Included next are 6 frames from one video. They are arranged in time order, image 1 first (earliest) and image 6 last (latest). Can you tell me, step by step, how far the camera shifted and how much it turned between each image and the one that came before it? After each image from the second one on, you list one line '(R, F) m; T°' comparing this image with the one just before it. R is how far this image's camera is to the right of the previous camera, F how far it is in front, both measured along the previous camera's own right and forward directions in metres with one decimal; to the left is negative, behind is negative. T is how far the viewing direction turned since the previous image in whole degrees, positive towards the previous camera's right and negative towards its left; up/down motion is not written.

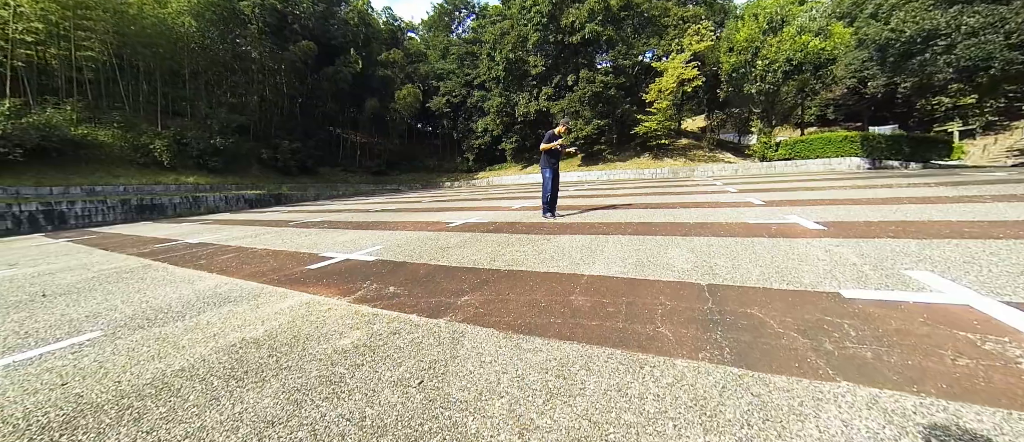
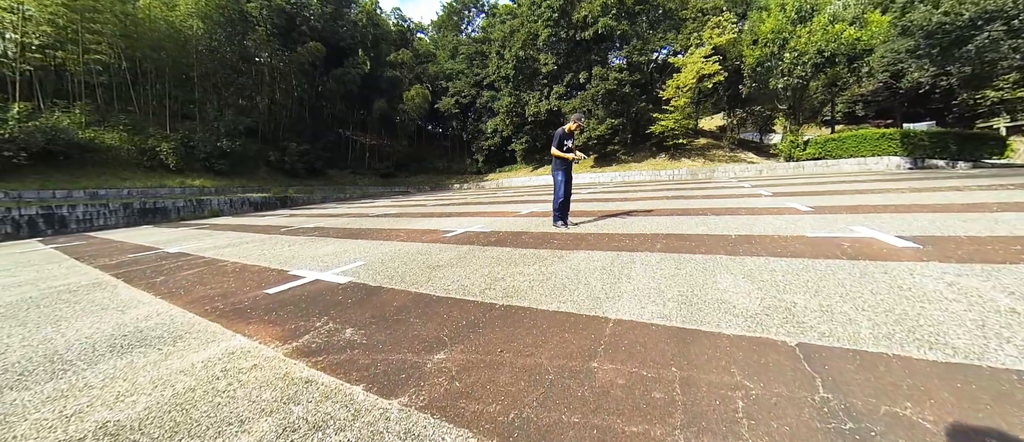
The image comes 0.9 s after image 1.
(+0.1, +0.7) m; -2°
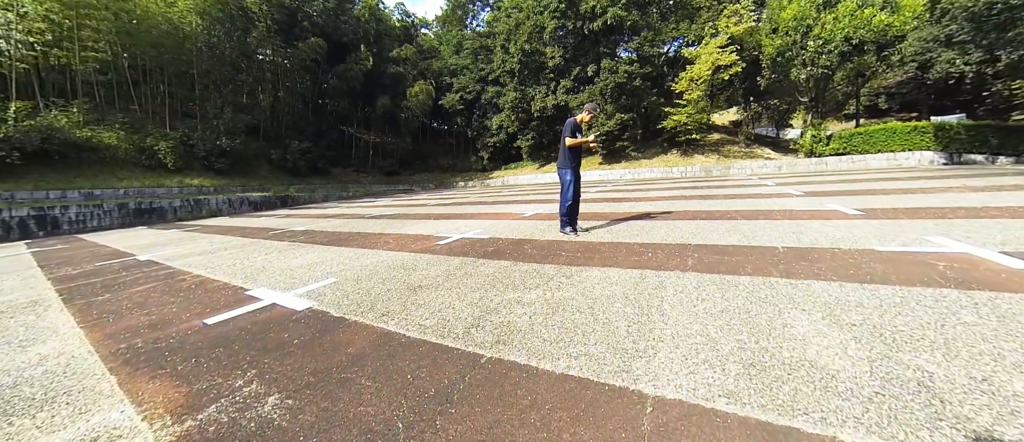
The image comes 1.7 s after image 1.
(+0.1, +0.6) m; -1°
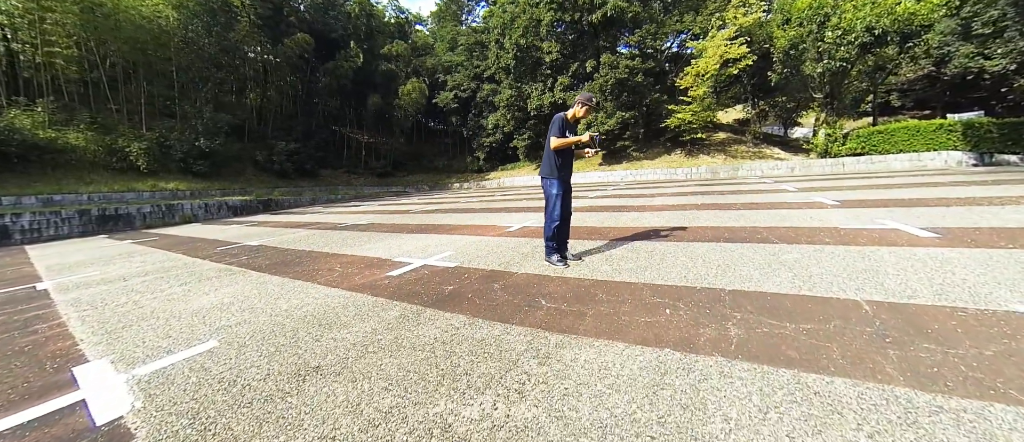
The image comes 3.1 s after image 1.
(+0.3, +0.9) m; 0°
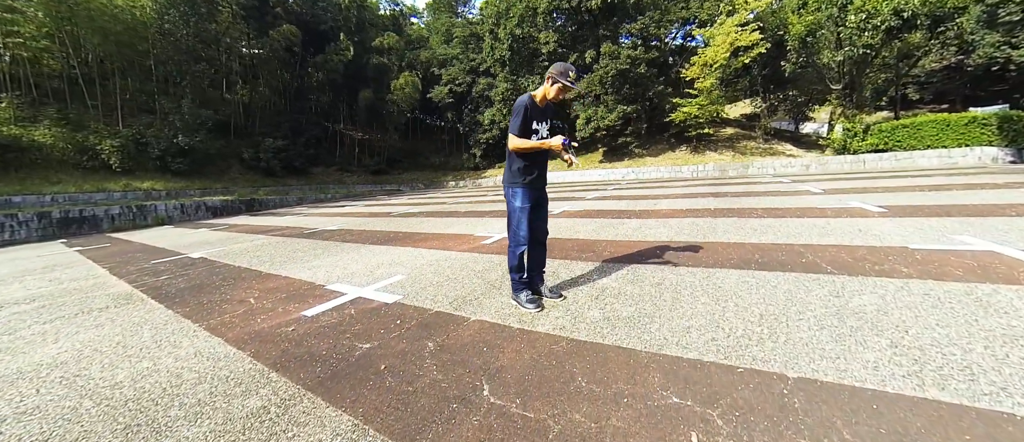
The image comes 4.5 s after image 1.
(+0.3, +0.9) m; 0°
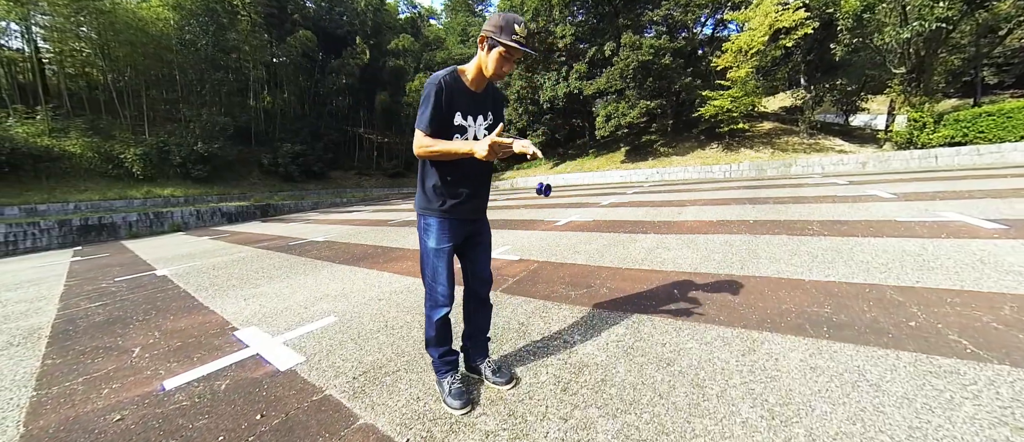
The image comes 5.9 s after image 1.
(+0.5, +0.8) m; -4°
